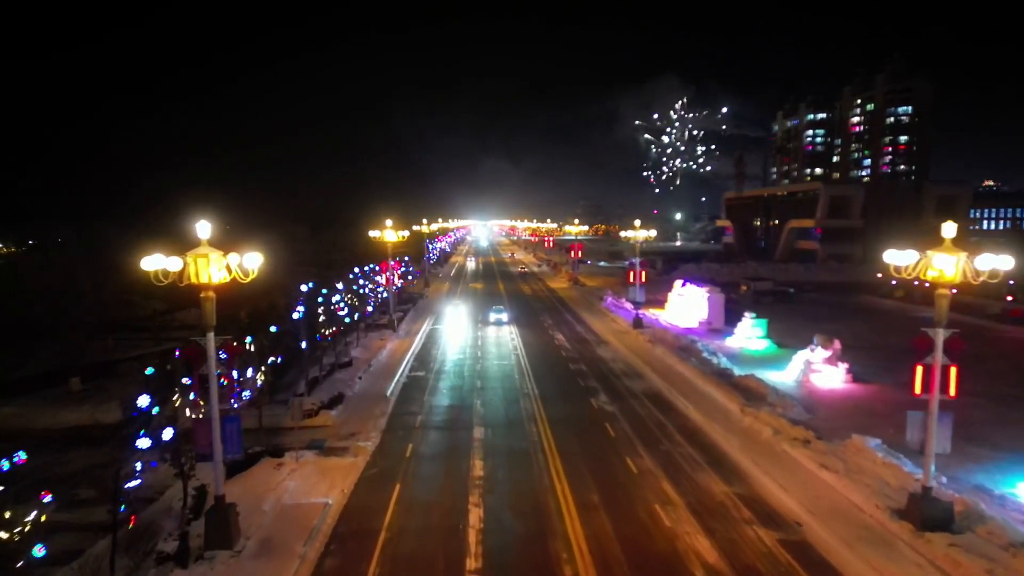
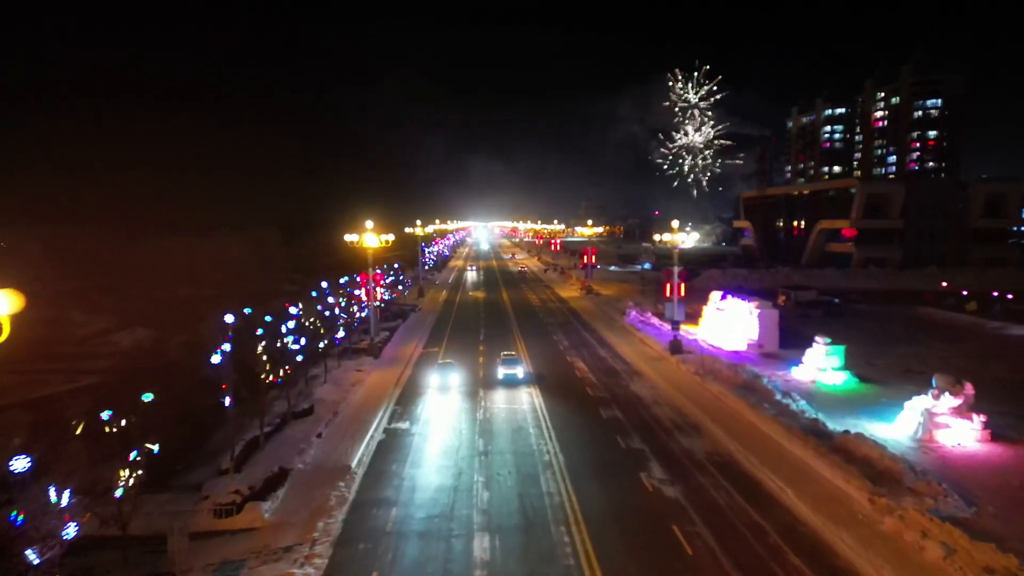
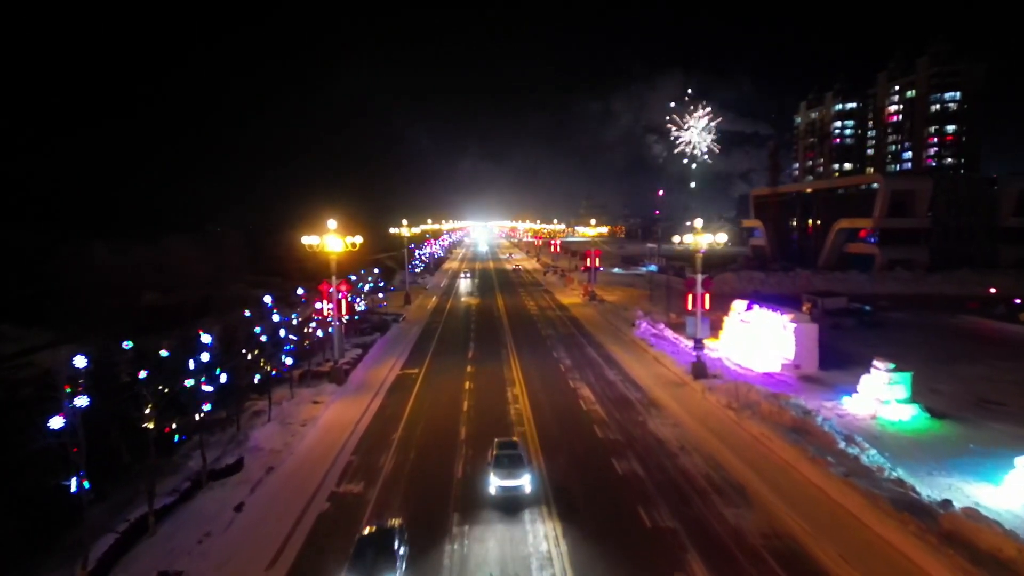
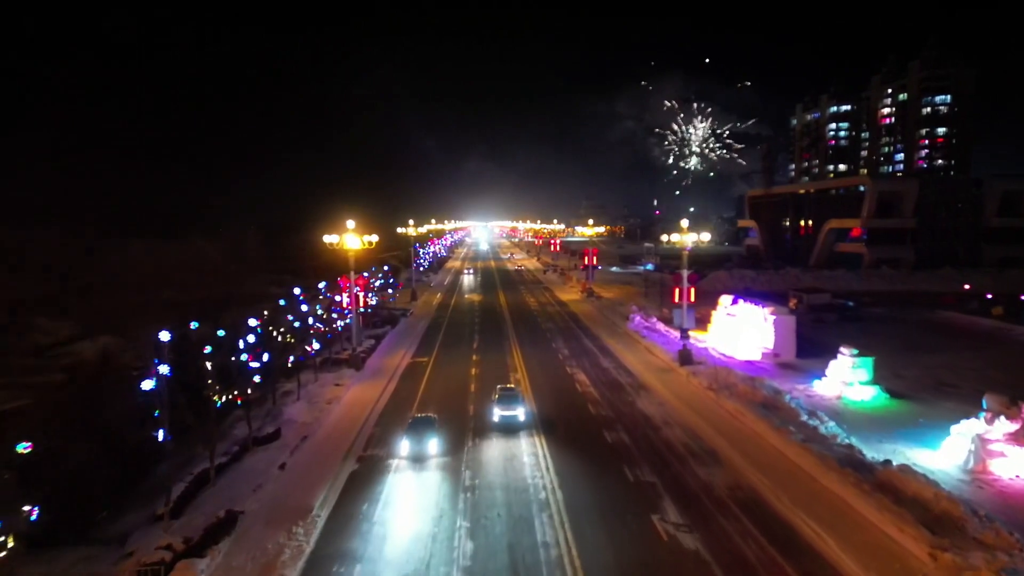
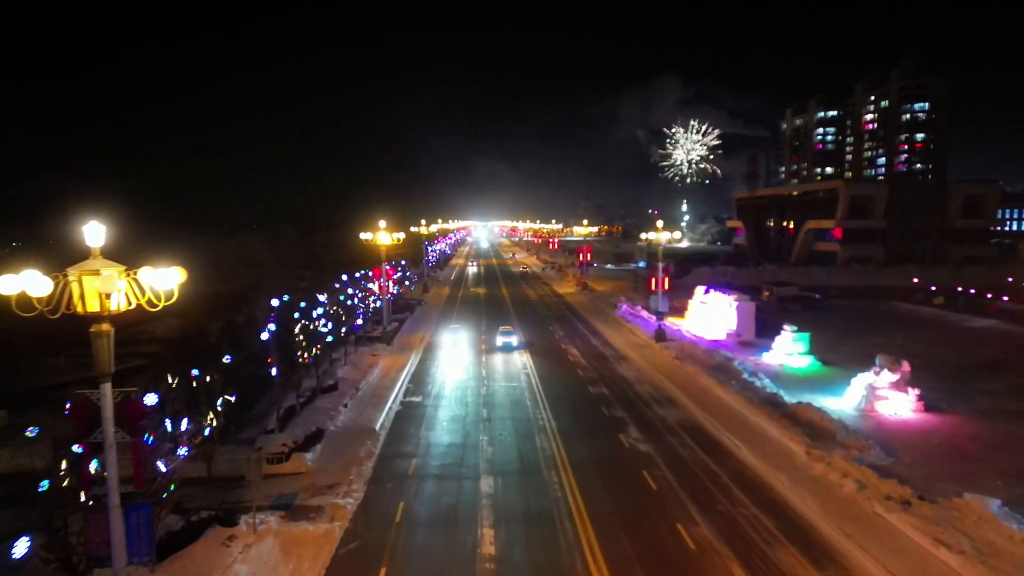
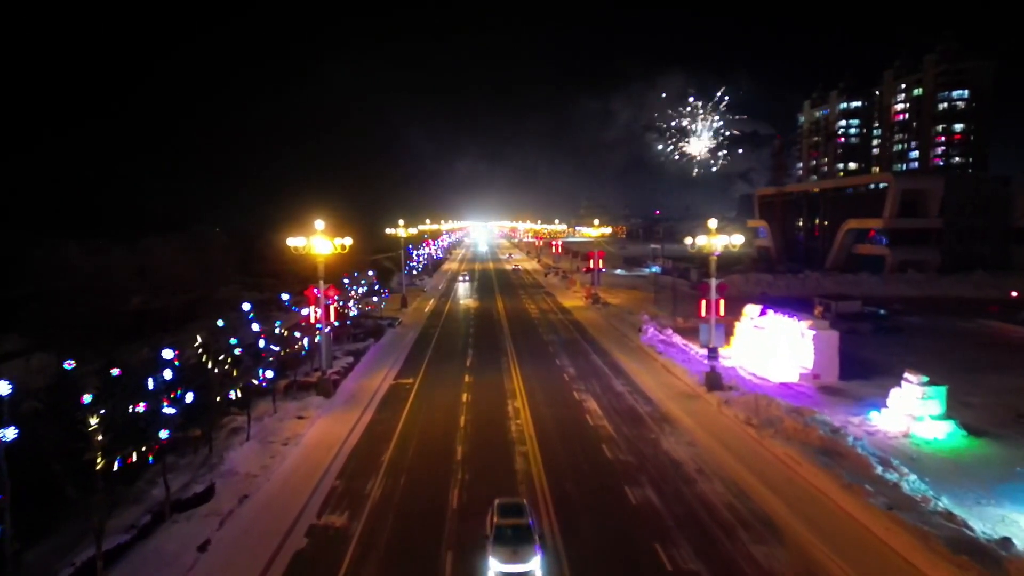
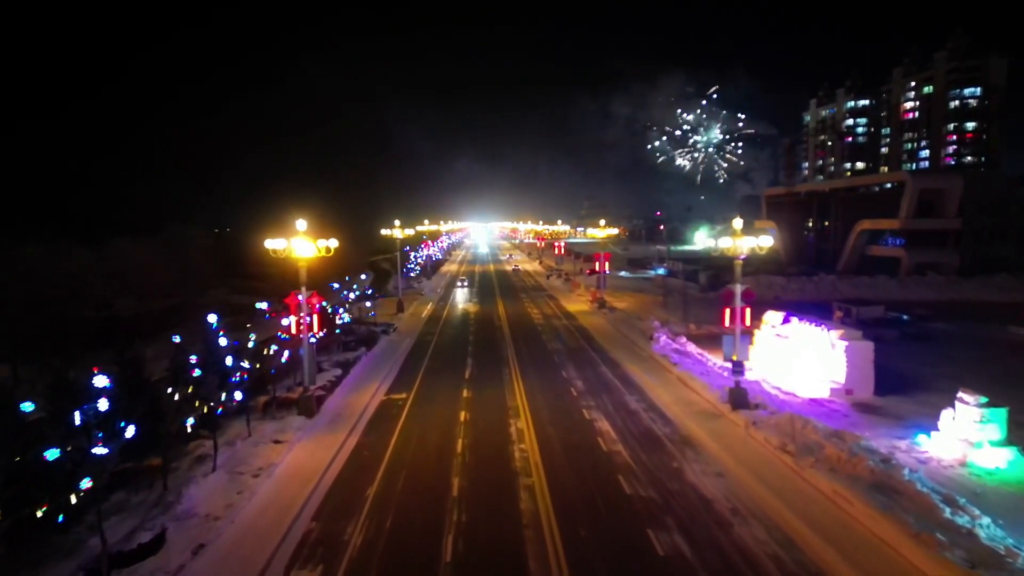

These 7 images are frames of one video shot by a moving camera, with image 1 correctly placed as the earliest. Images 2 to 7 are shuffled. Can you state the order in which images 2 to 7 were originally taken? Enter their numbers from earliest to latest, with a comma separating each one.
5, 2, 4, 3, 6, 7
